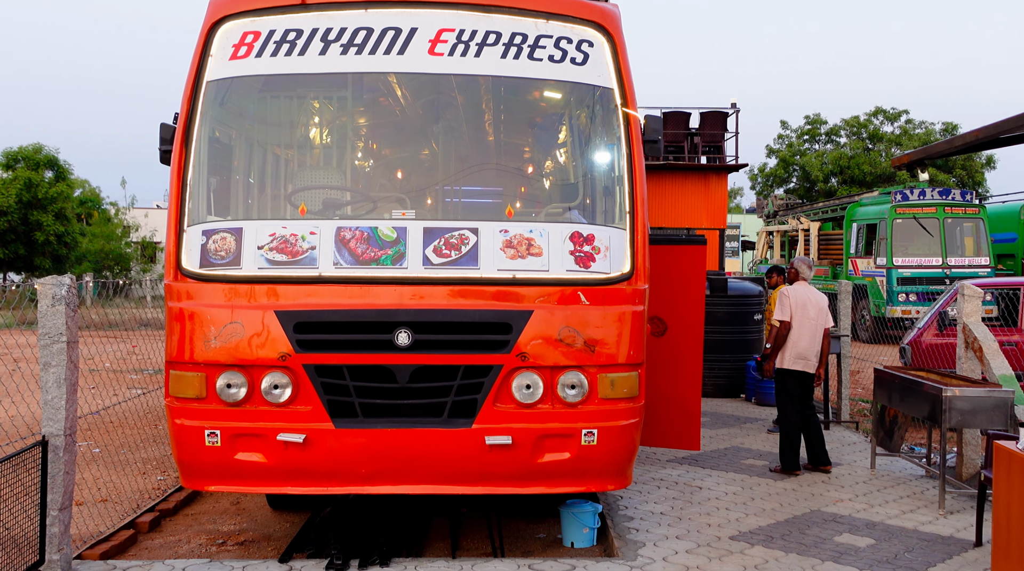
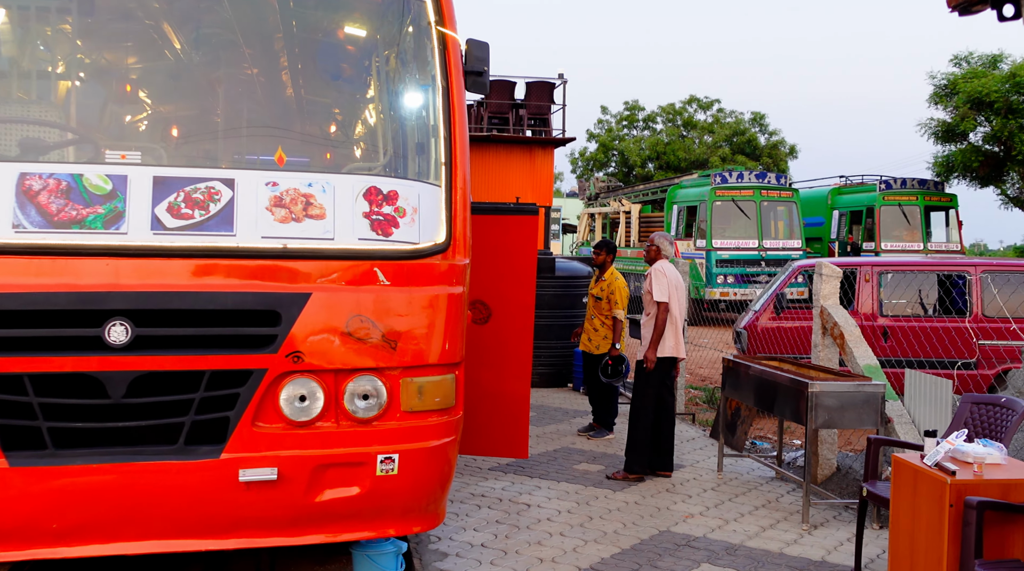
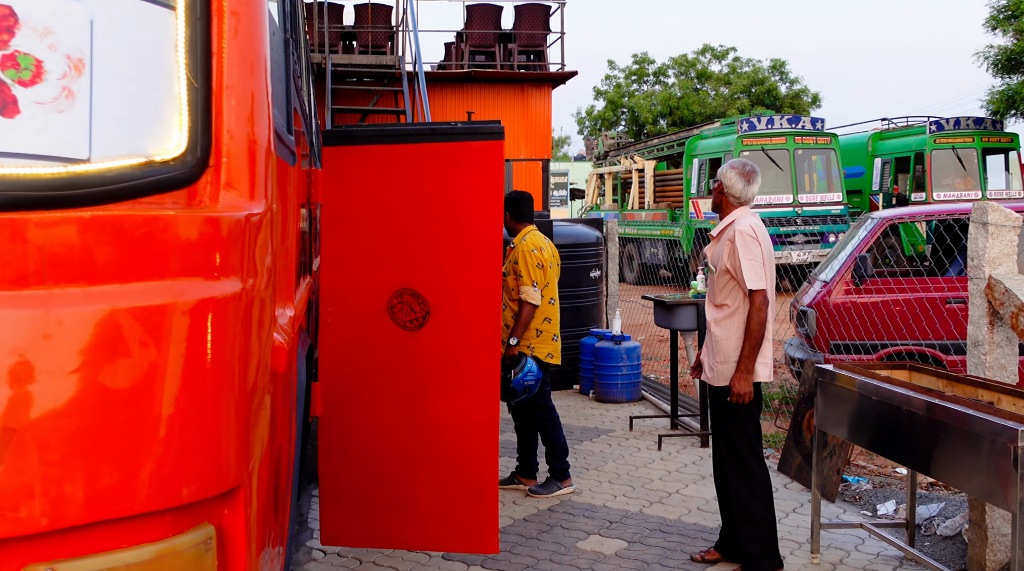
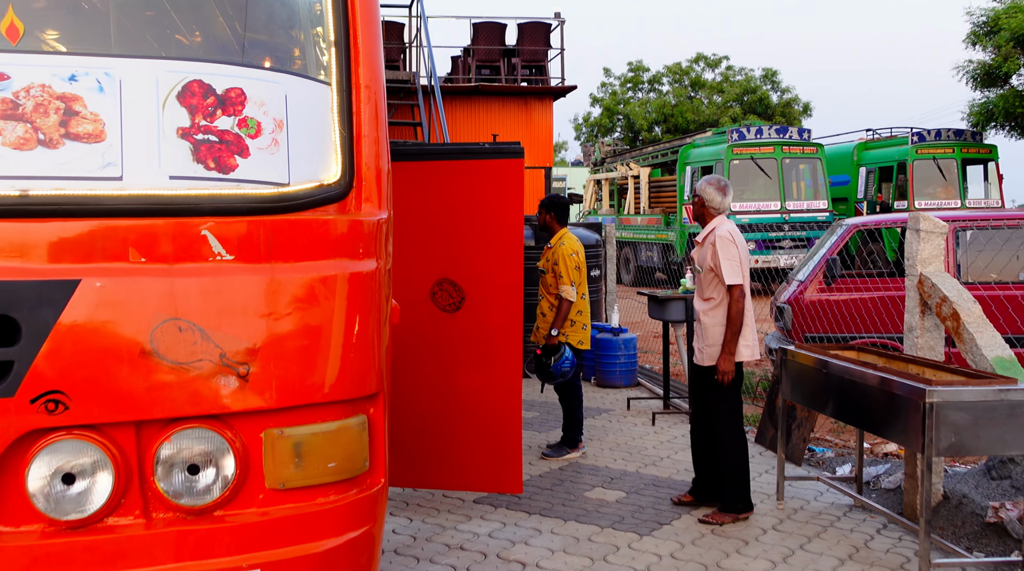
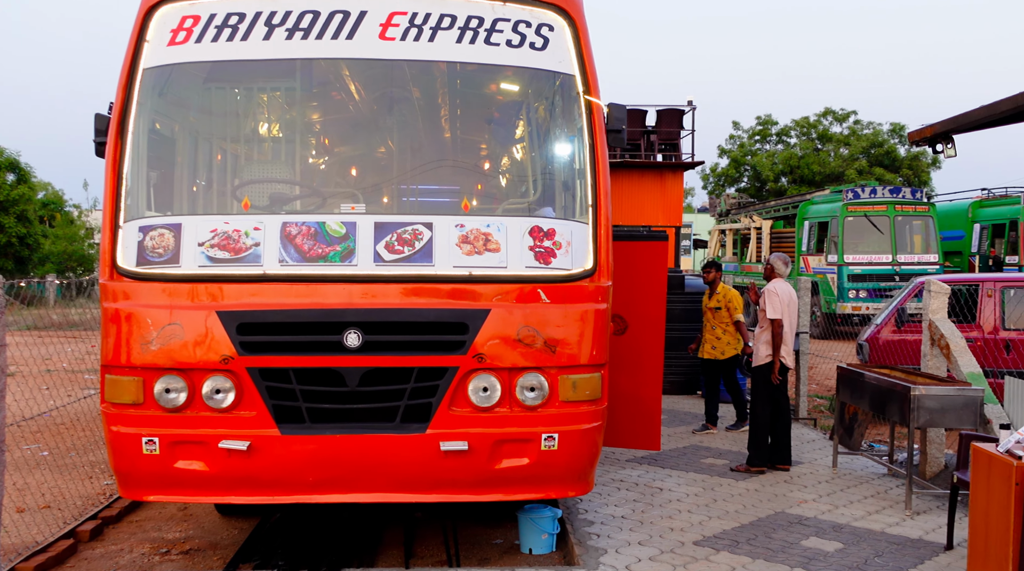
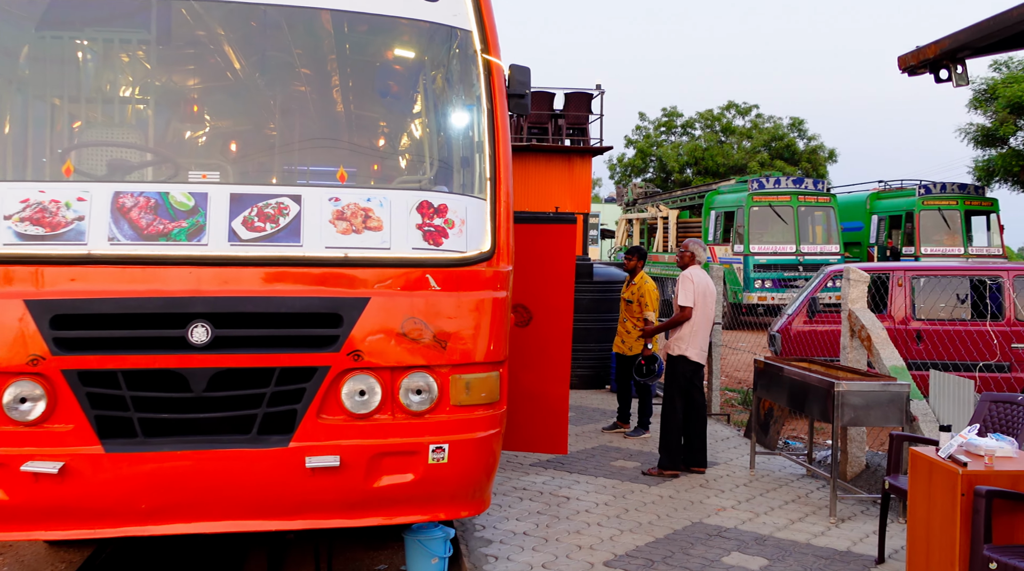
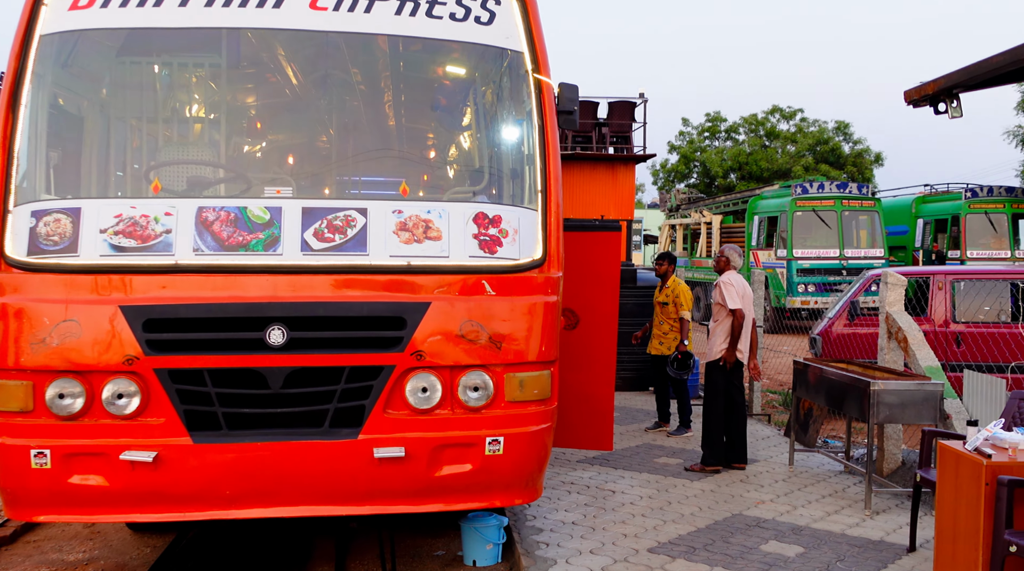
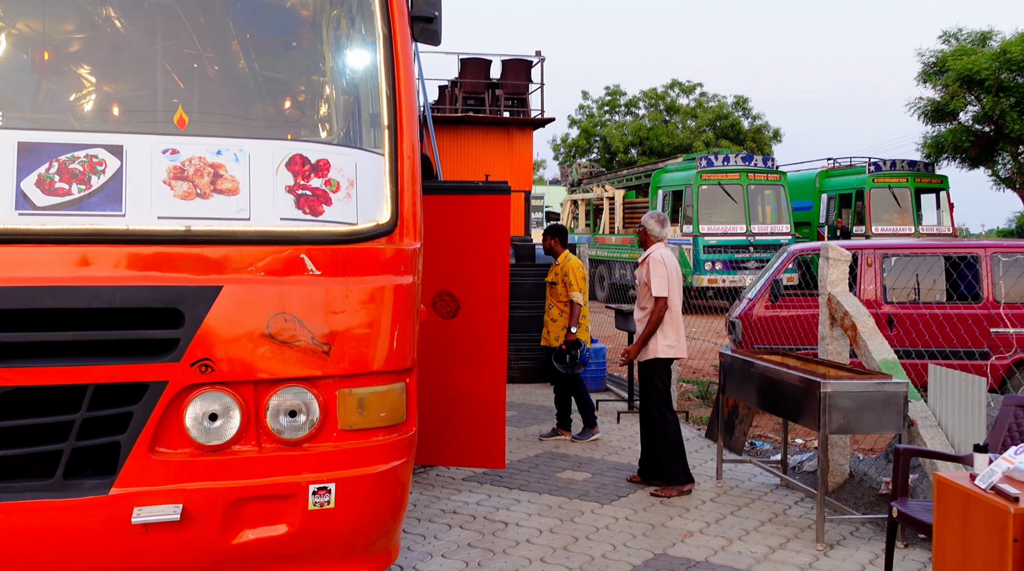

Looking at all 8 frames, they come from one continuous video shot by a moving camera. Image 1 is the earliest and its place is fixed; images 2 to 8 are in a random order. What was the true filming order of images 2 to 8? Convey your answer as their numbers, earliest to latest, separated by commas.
5, 7, 6, 2, 8, 4, 3
